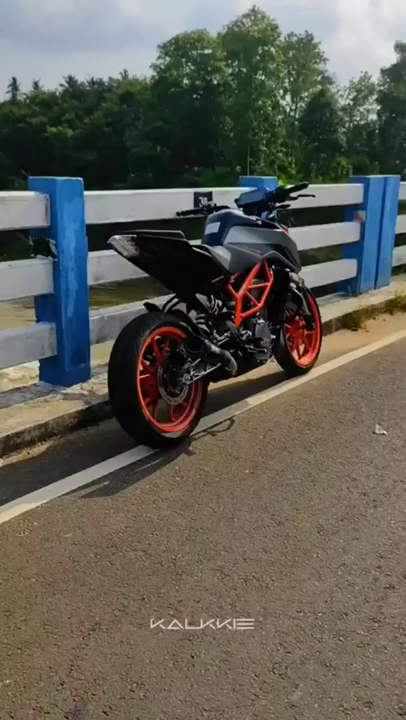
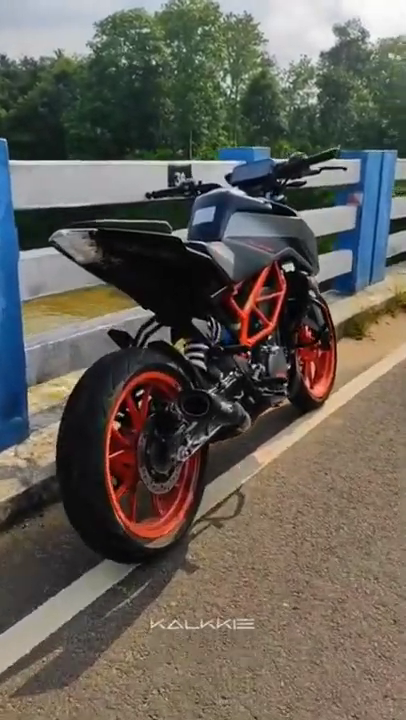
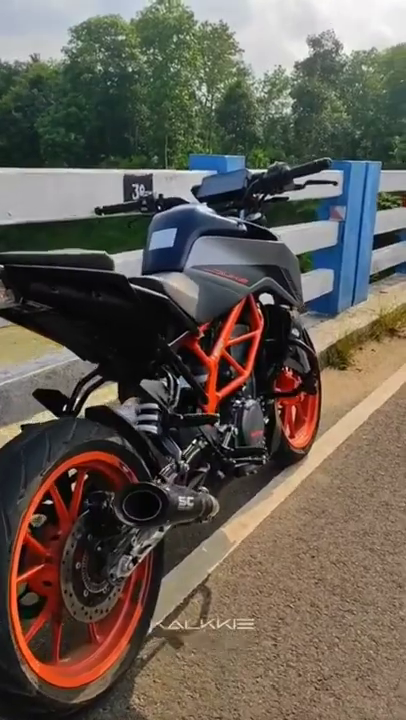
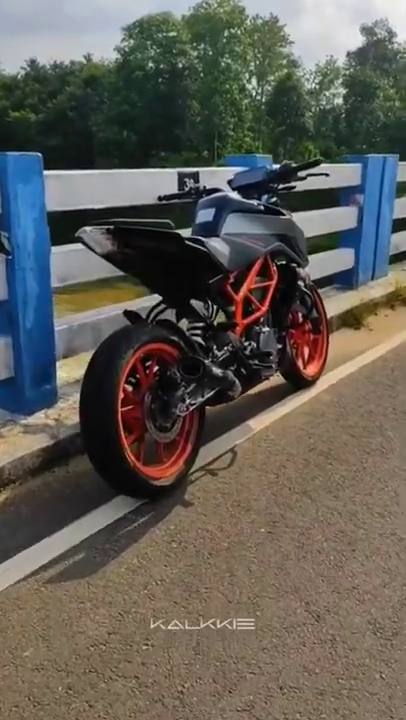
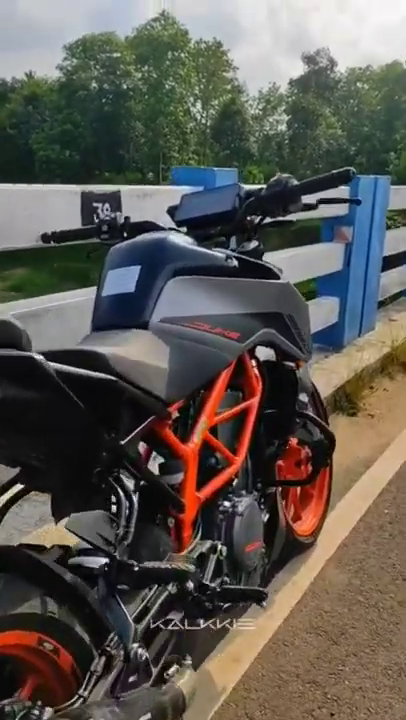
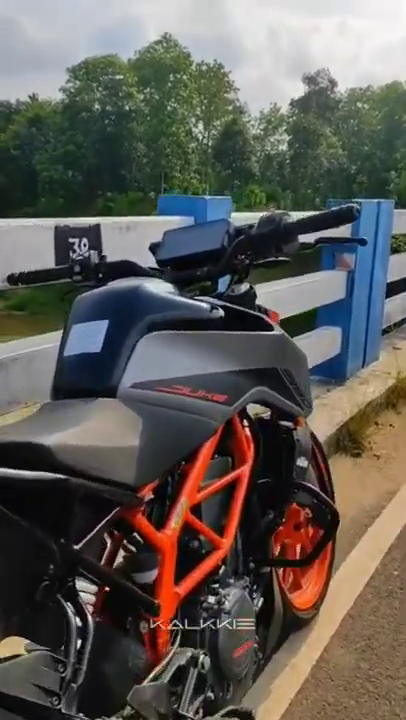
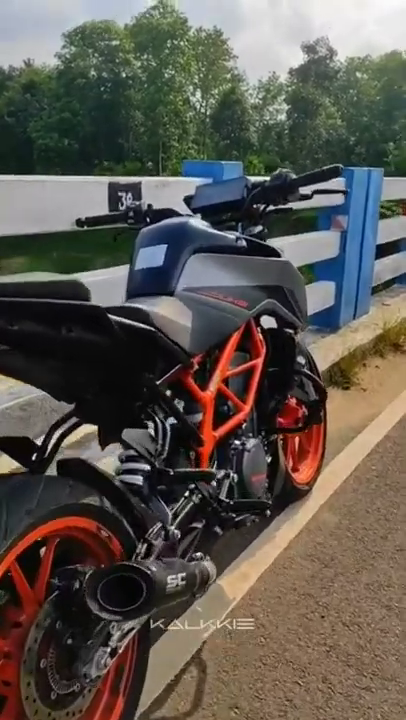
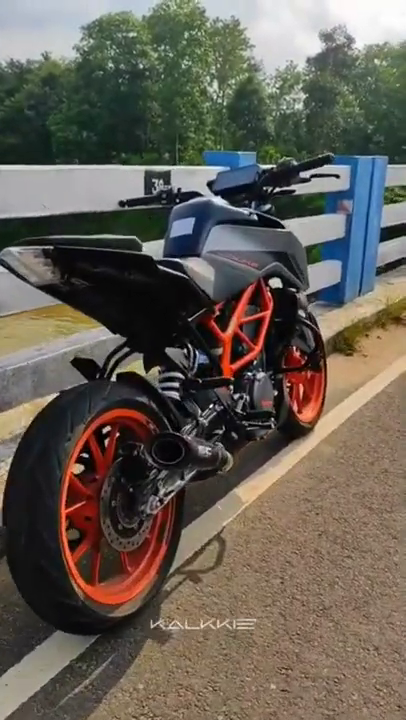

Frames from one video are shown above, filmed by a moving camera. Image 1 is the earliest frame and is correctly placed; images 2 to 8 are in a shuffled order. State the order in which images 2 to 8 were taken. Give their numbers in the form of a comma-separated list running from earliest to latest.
4, 2, 8, 3, 7, 5, 6
